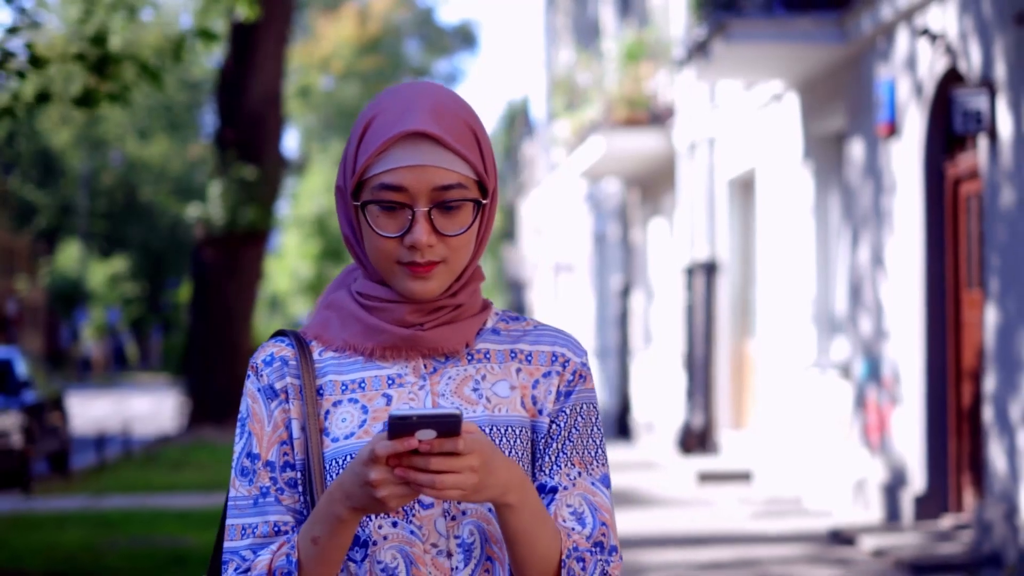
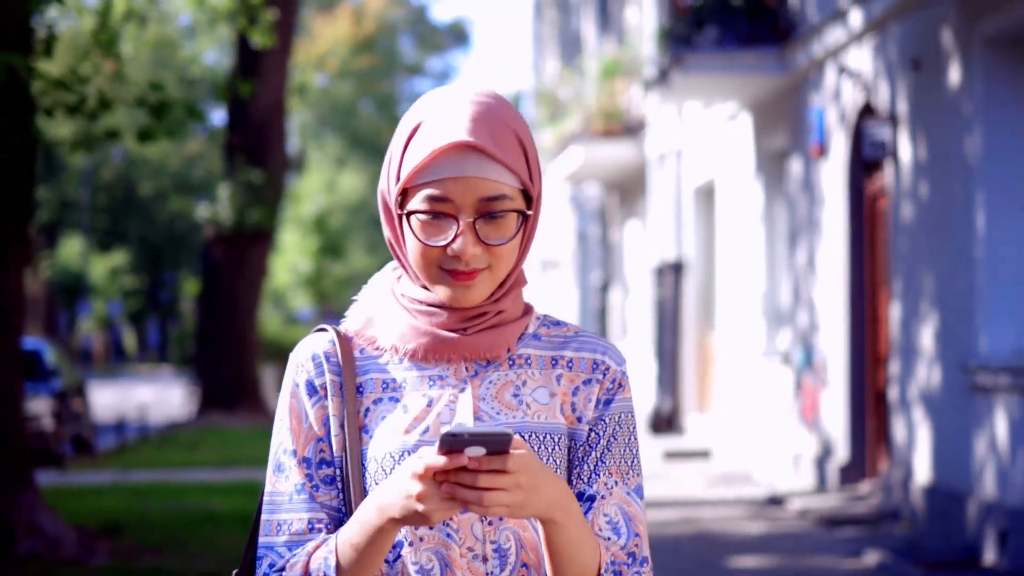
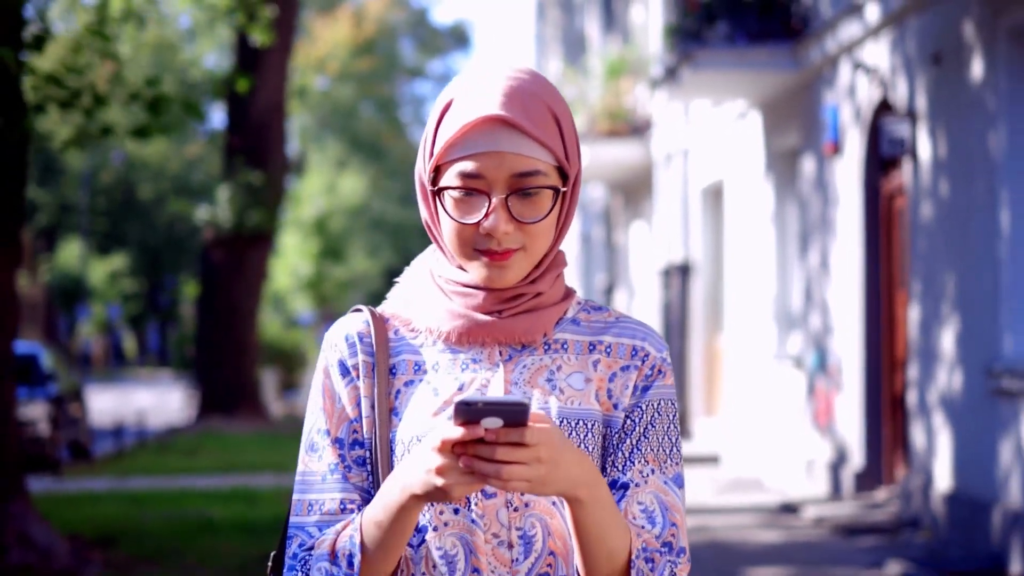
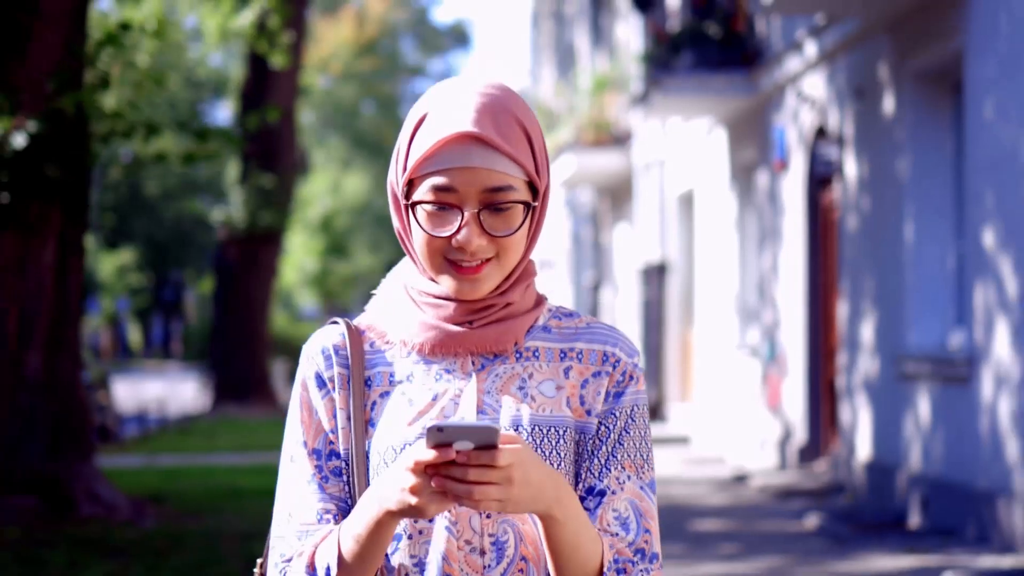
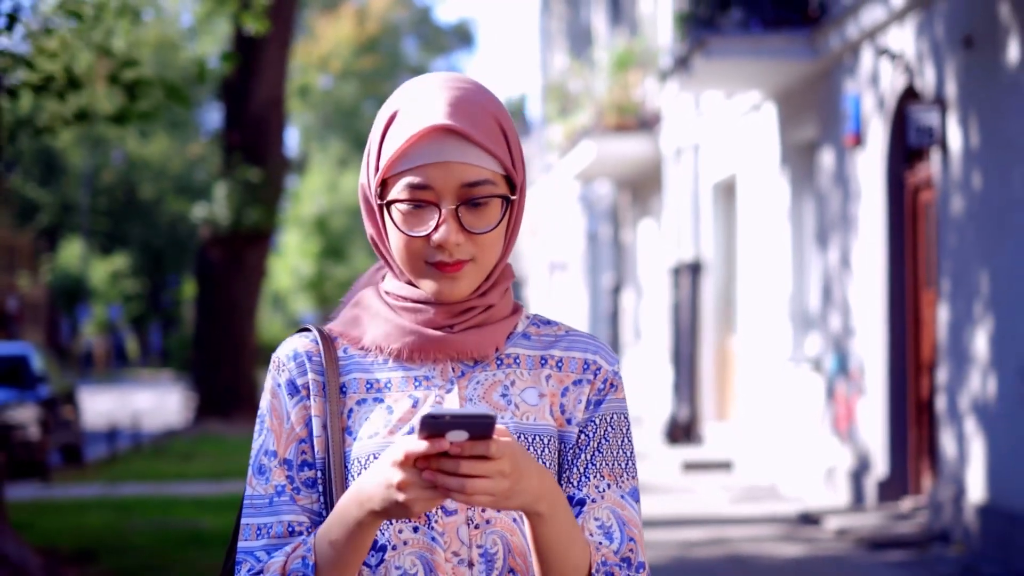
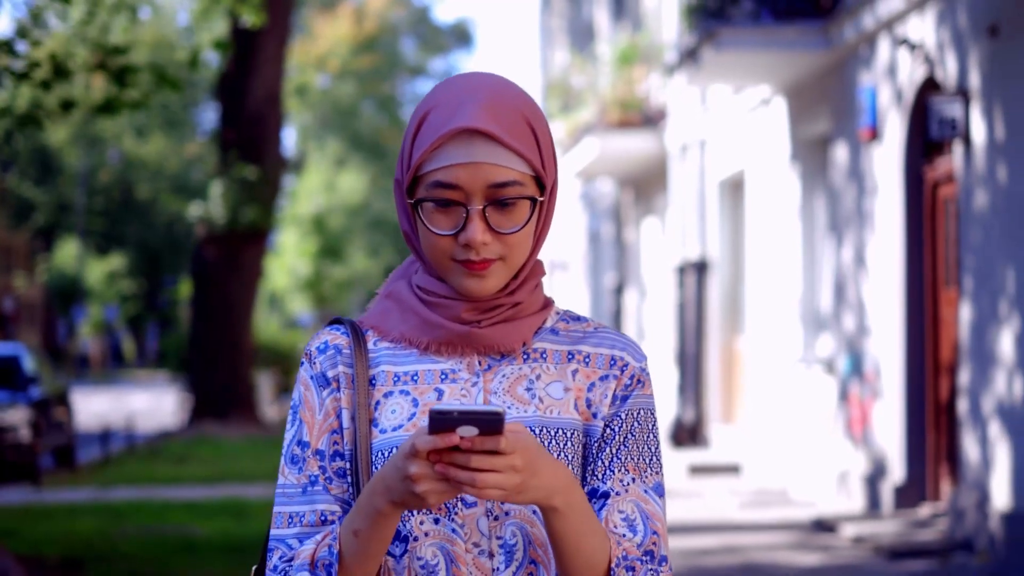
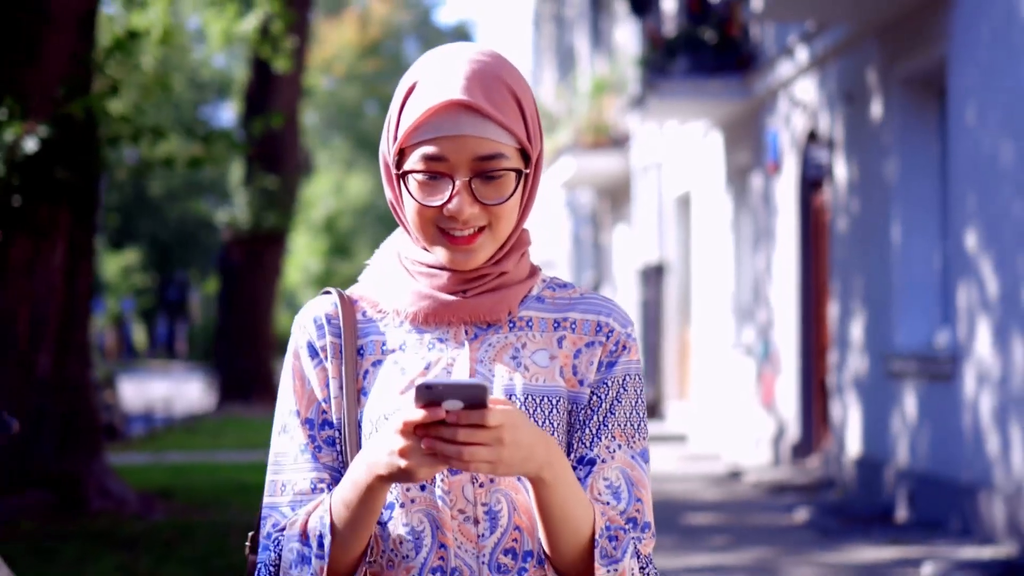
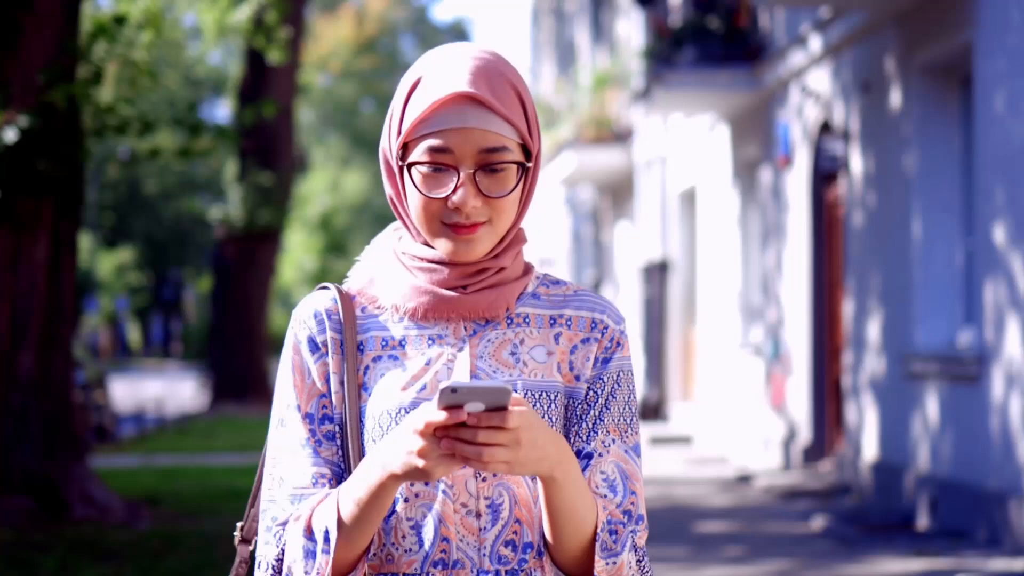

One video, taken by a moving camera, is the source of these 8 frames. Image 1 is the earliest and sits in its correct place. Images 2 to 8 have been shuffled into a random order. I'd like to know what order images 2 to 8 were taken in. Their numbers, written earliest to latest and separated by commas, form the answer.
6, 5, 3, 2, 8, 4, 7
